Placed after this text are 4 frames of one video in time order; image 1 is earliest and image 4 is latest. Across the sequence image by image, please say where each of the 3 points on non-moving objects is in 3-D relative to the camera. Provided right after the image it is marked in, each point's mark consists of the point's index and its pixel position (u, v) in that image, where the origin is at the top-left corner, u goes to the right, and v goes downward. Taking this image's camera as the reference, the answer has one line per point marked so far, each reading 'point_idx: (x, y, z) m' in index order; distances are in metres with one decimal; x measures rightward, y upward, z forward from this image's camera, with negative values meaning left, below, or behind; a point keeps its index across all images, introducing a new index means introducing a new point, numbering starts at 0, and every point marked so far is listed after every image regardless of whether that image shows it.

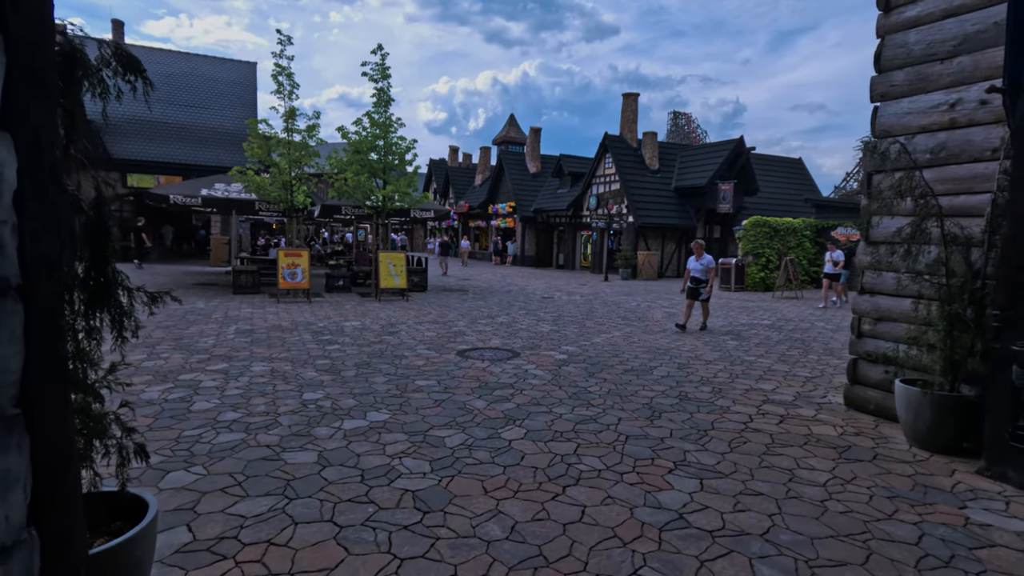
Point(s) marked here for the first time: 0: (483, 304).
0: (-0.7, -0.4, +13.5) m
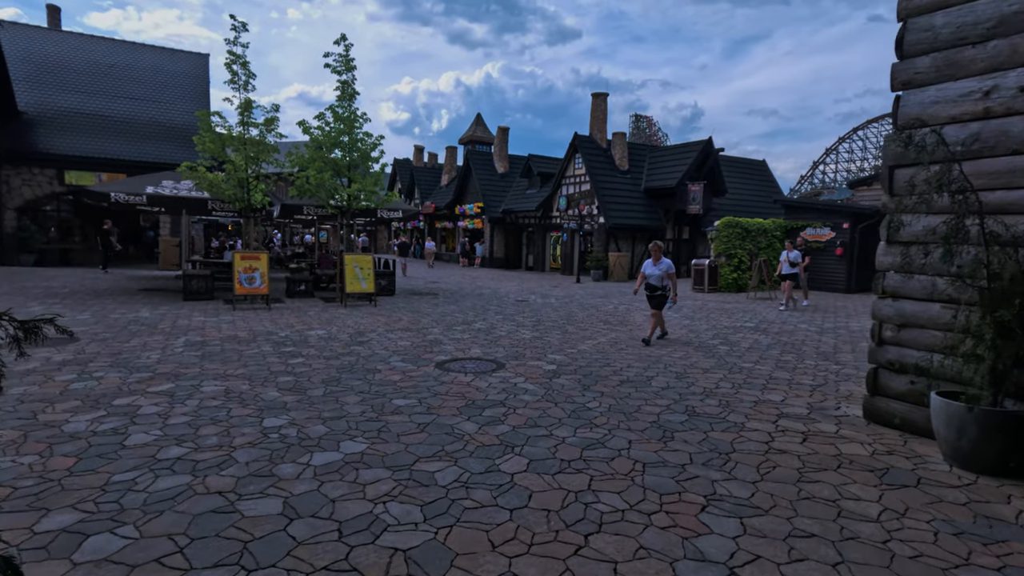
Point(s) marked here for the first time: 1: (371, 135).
0: (-1.3, -0.5, +12.8) m
1: (-3.7, +4.0, +14.1) m
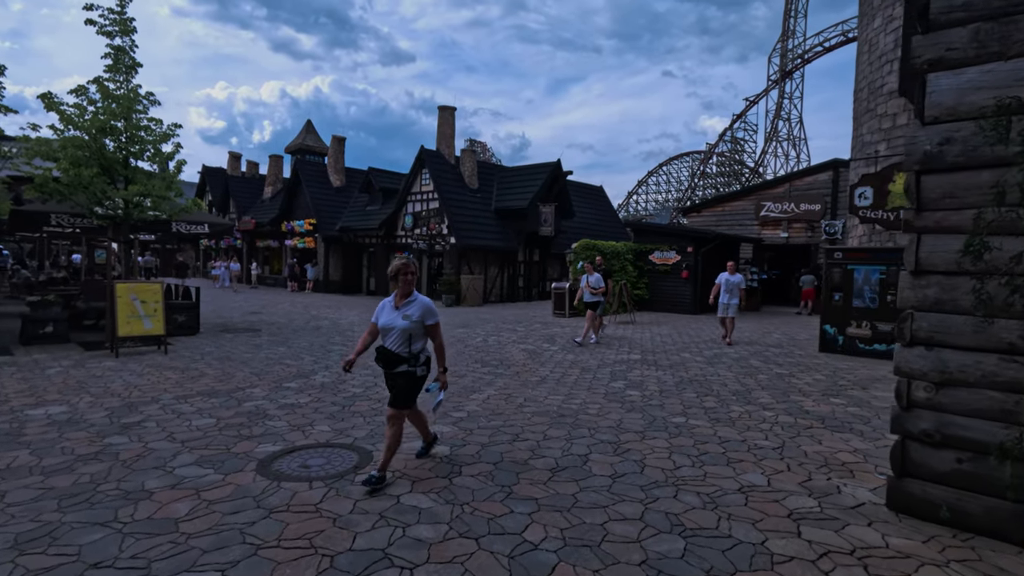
0: (-4.2, -1.2, +9.9) m
1: (-6.9, +3.3, +10.6) m
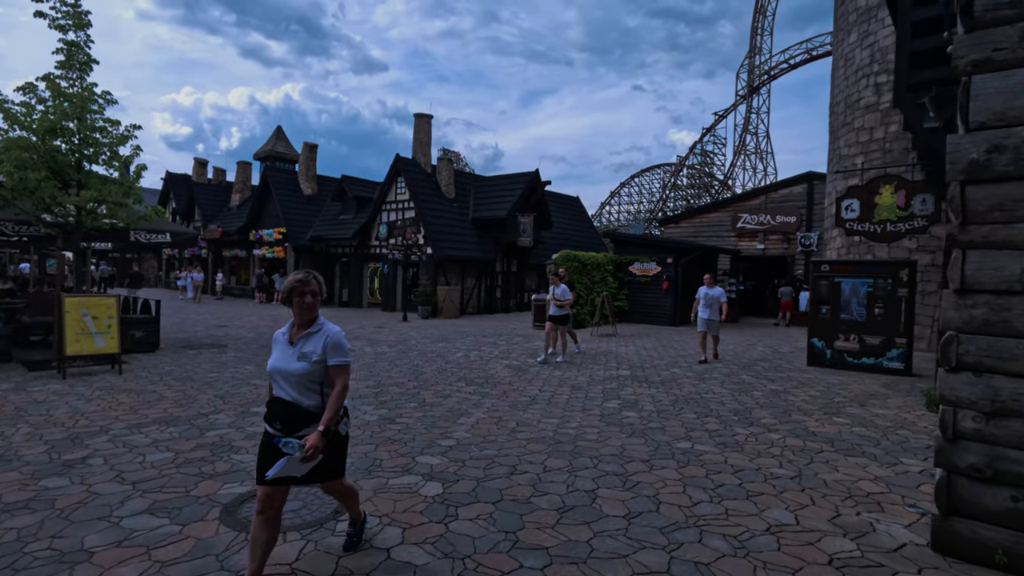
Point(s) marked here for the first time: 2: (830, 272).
0: (-4.4, -1.4, +9.2) m
1: (-7.2, +3.0, +9.9) m
2: (+6.3, +0.3, +10.5) m
